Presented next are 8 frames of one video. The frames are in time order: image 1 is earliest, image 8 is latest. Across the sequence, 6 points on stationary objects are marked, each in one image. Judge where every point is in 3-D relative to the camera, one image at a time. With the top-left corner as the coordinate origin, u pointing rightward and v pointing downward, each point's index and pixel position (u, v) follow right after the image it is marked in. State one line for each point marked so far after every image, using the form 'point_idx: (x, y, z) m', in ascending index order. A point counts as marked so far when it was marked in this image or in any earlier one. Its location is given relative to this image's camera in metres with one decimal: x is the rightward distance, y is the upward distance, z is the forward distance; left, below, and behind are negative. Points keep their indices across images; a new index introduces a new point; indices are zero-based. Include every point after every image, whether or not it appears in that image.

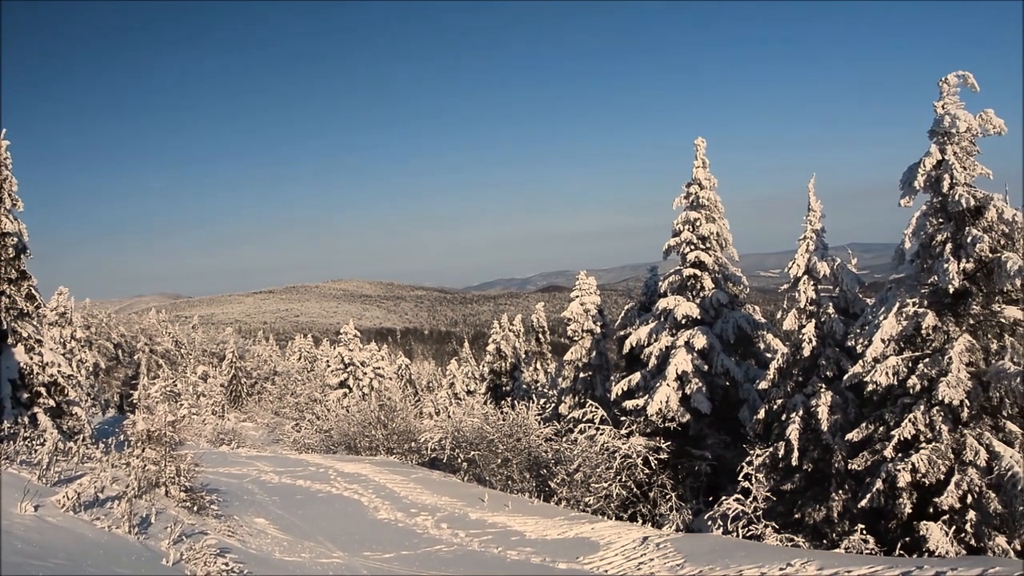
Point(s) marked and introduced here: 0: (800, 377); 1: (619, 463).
0: (+6.8, -2.2, +16.2) m
1: (+2.4, -4.3, +15.9) m
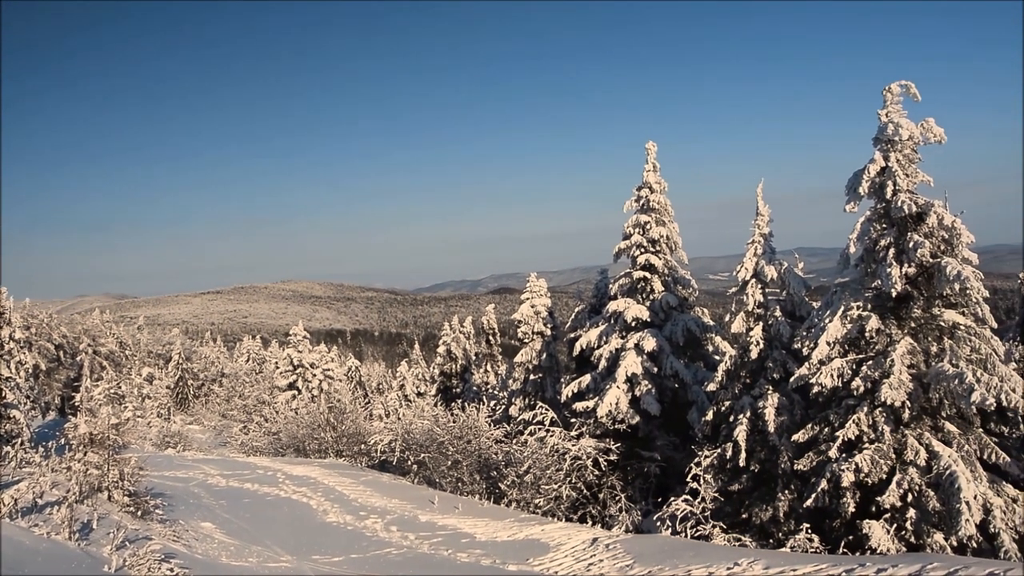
0: (+5.6, -2.3, +16.4) m
1: (+1.2, -4.3, +16.0) m
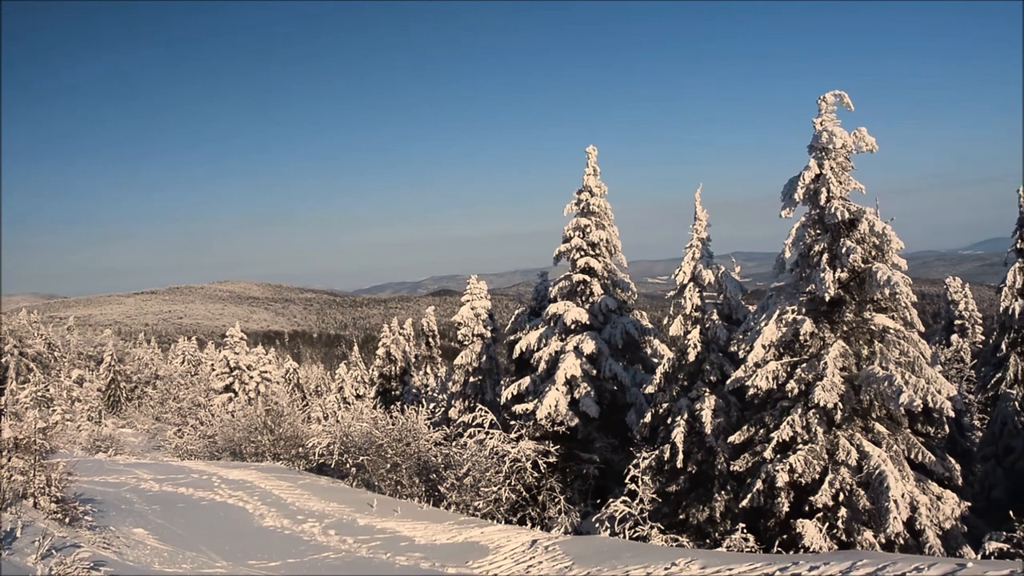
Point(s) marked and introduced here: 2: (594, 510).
0: (+4.2, -2.4, +16.6) m
1: (-0.2, -4.3, +15.9) m
2: (+2.1, -6.0, +17.7) m
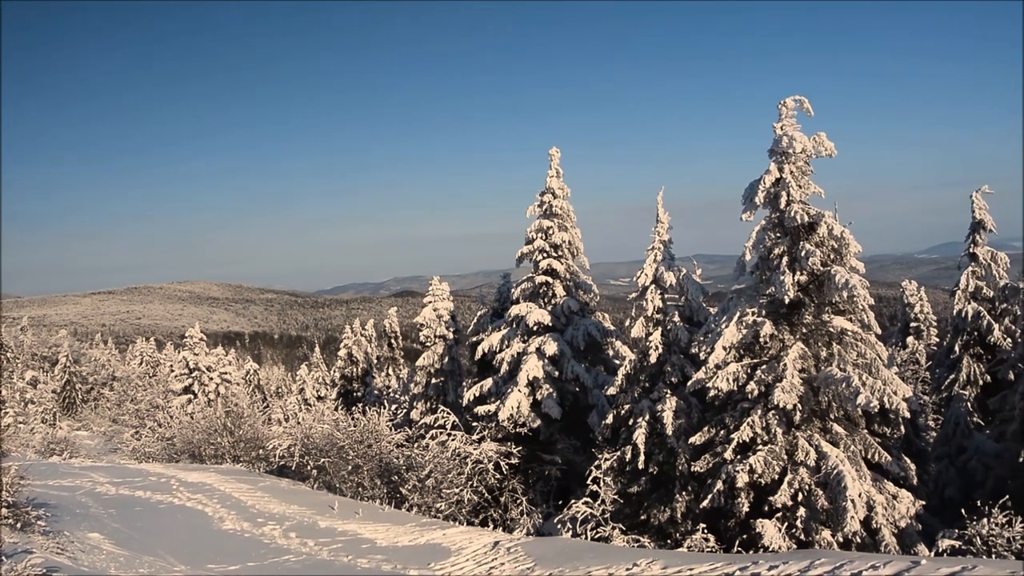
0: (+3.4, -2.4, +16.7) m
1: (-1.0, -4.4, +15.9) m
2: (+1.1, -6.0, +17.7) m
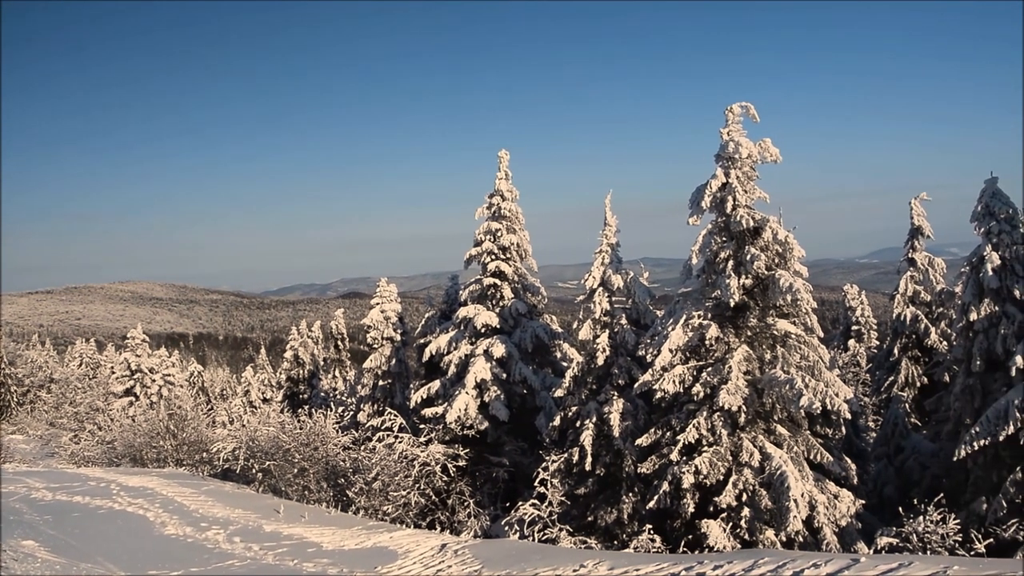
0: (+2.1, -2.5, +16.8) m
1: (-2.2, -4.4, +15.9) m
2: (-0.2, -6.1, +17.7) m
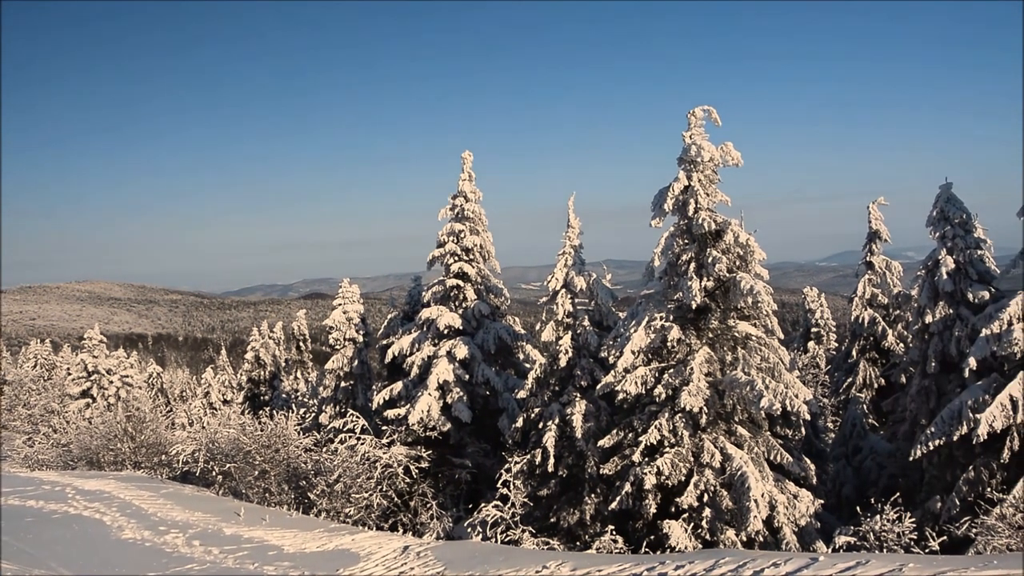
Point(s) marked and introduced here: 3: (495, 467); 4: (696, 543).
0: (+1.3, -2.5, +16.8) m
1: (-3.1, -4.4, +15.8) m
2: (-1.1, -6.1, +17.7) m
3: (-0.6, -5.3, +19.3) m
4: (+4.0, -5.6, +14.4) m
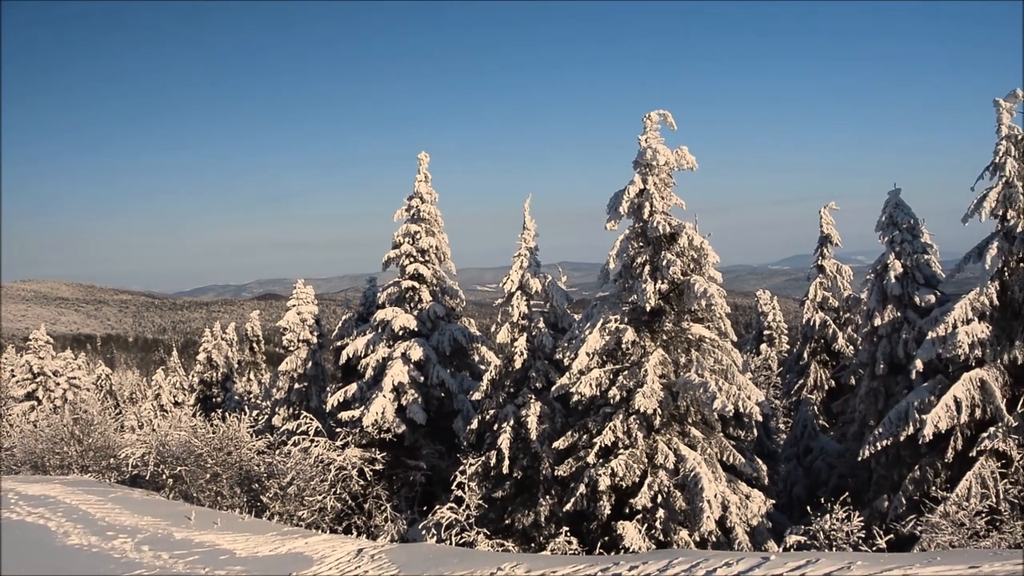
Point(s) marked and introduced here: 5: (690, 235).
0: (+0.2, -2.6, +16.9) m
1: (-4.1, -4.5, +15.7) m
2: (-2.2, -6.2, +17.6) m
3: (-1.7, -5.3, +19.3) m
4: (+3.0, -5.7, +14.5) m
5: (+4.0, +1.2, +14.8) m
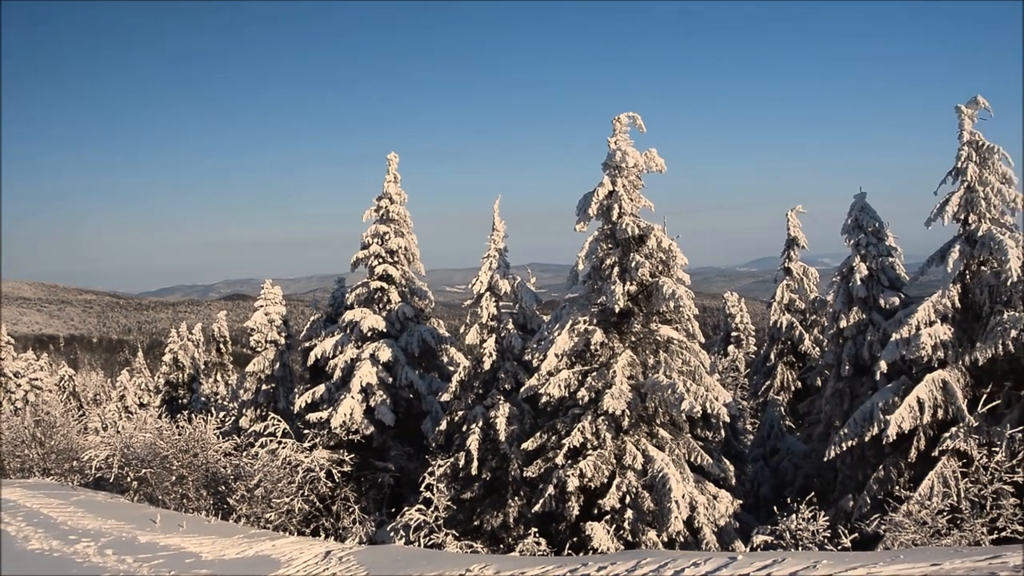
0: (-0.5, -2.6, +16.9) m
1: (-4.8, -4.5, +15.6) m
2: (-2.9, -6.2, +17.6) m
3: (-2.5, -5.4, +19.3) m
4: (+2.3, -5.7, +14.6) m
5: (+3.3, +1.2, +14.9) m
